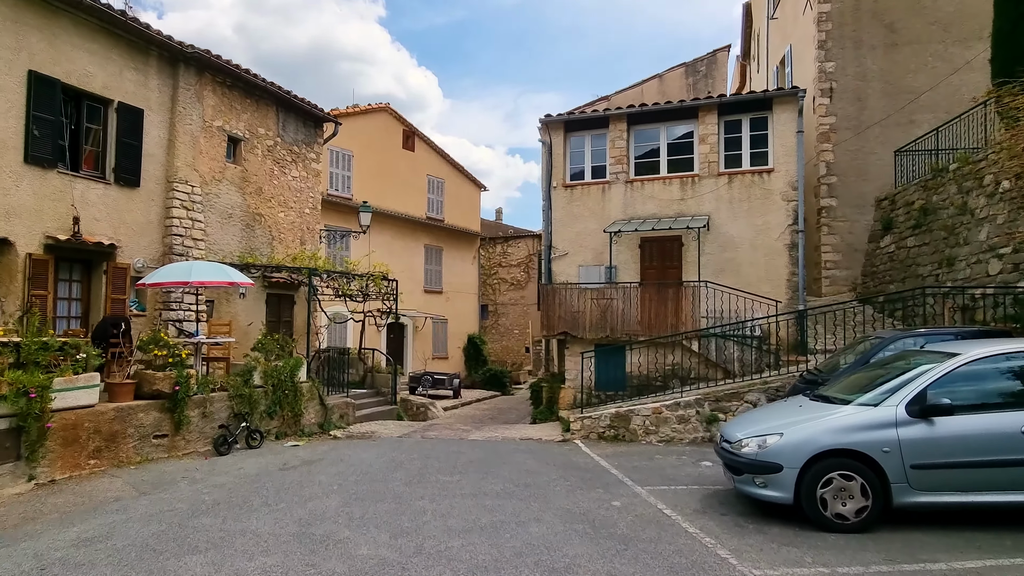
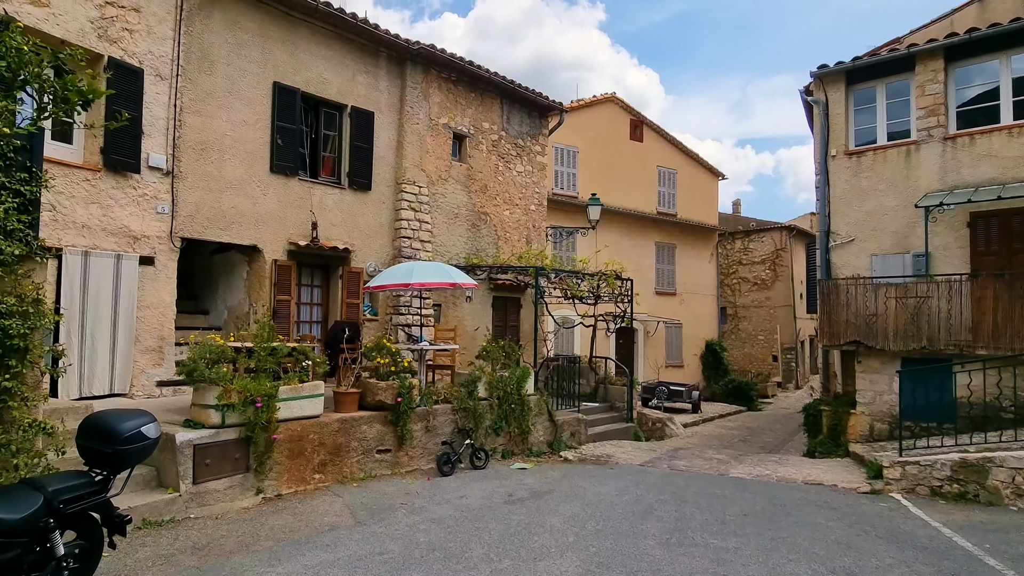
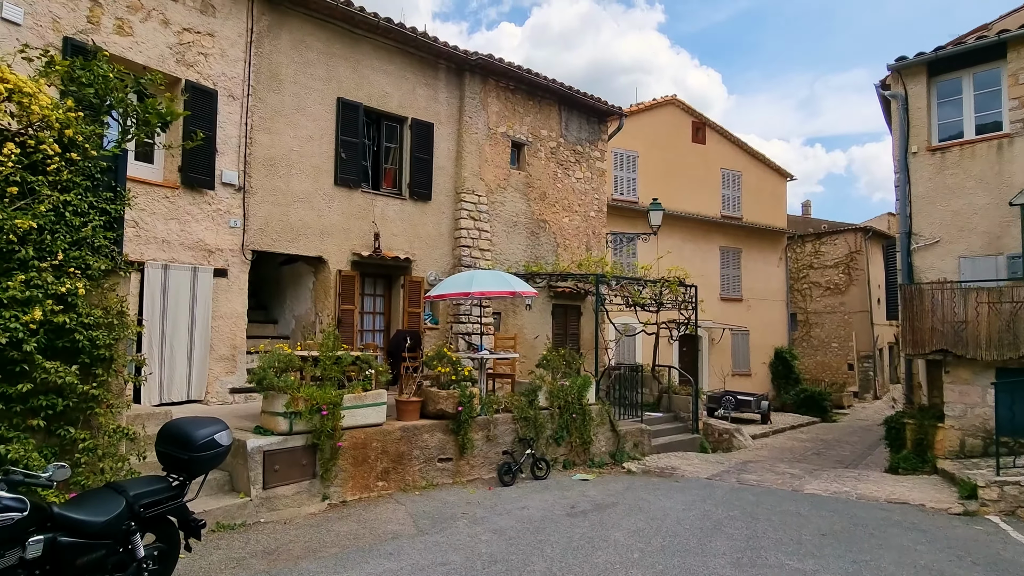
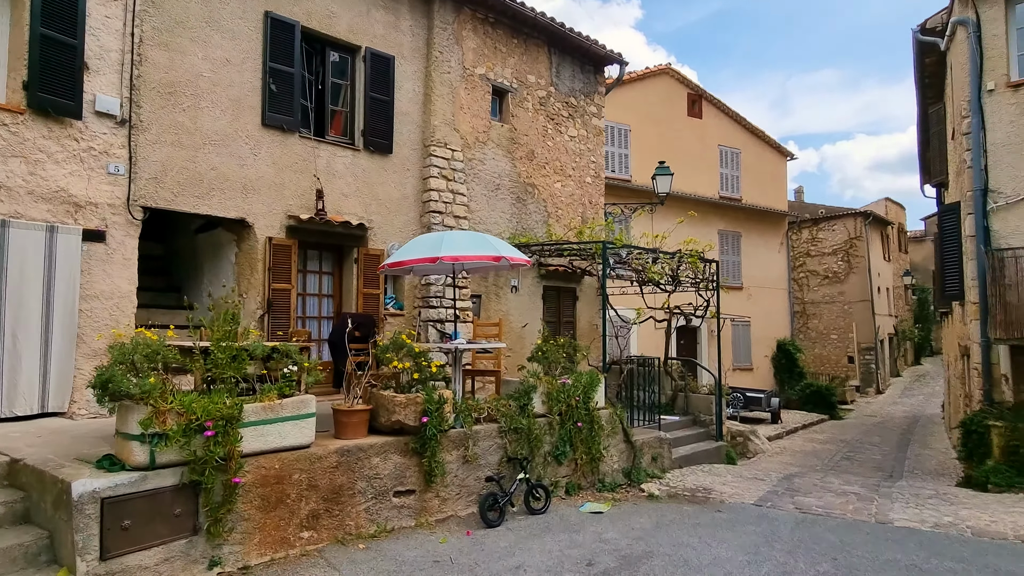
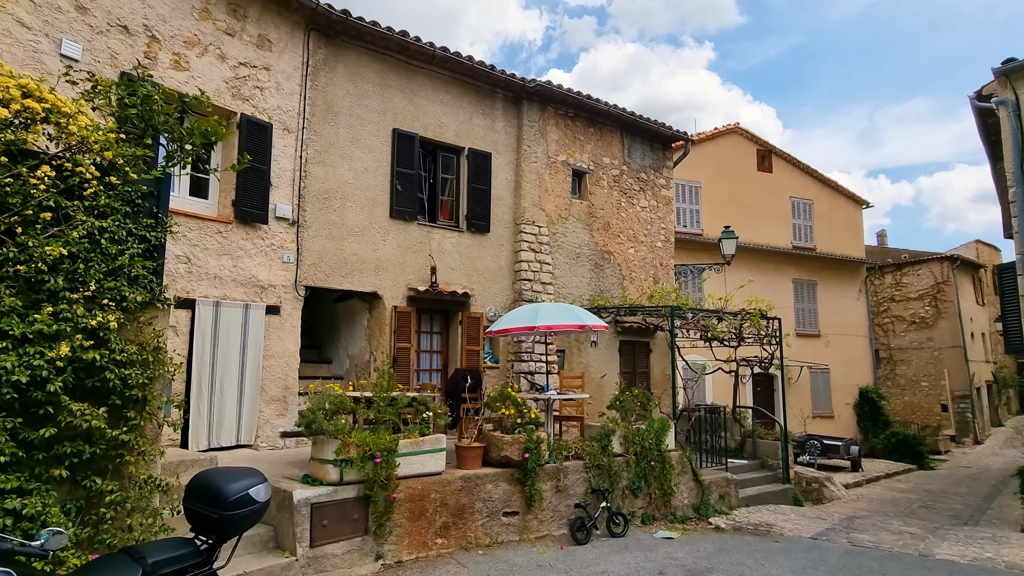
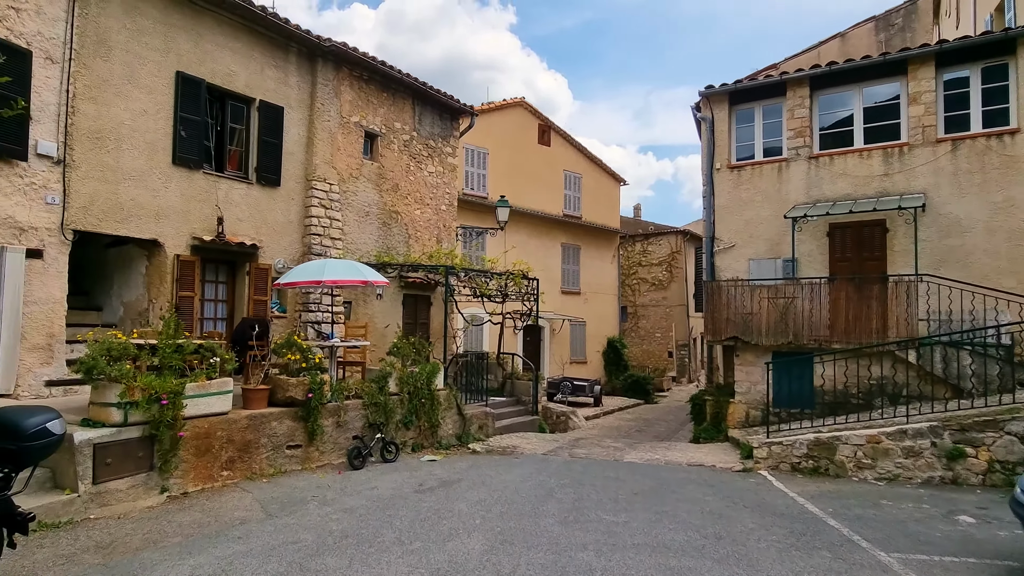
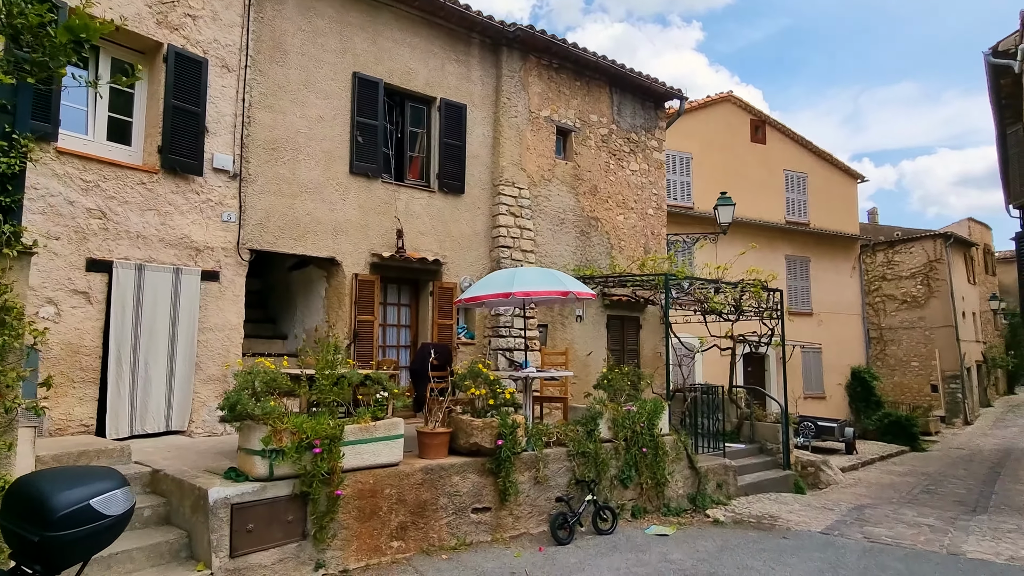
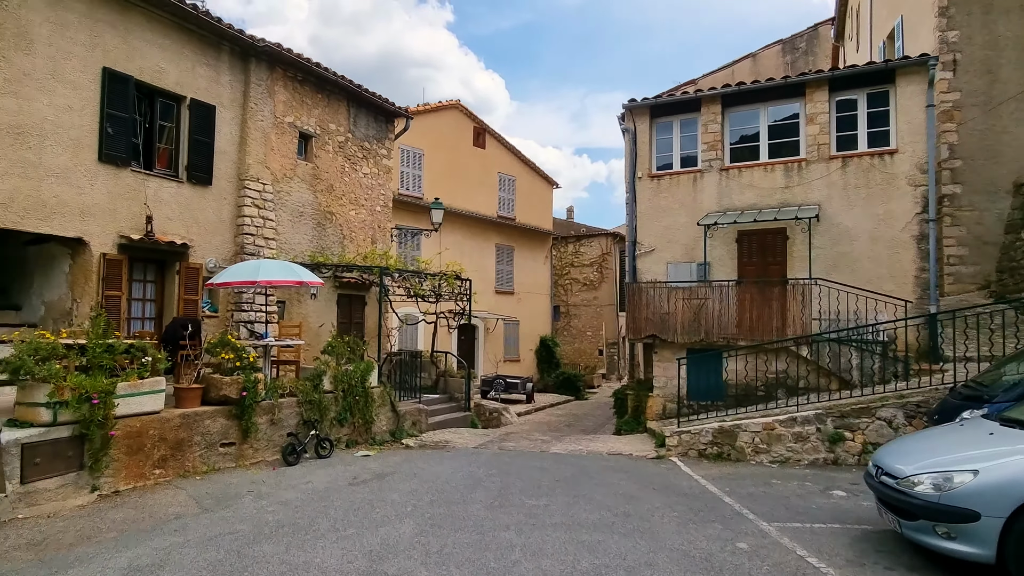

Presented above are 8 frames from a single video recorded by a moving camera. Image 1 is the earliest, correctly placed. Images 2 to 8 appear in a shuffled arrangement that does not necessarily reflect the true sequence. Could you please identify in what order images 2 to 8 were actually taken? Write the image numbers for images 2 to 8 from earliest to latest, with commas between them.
8, 6, 2, 3, 5, 7, 4
